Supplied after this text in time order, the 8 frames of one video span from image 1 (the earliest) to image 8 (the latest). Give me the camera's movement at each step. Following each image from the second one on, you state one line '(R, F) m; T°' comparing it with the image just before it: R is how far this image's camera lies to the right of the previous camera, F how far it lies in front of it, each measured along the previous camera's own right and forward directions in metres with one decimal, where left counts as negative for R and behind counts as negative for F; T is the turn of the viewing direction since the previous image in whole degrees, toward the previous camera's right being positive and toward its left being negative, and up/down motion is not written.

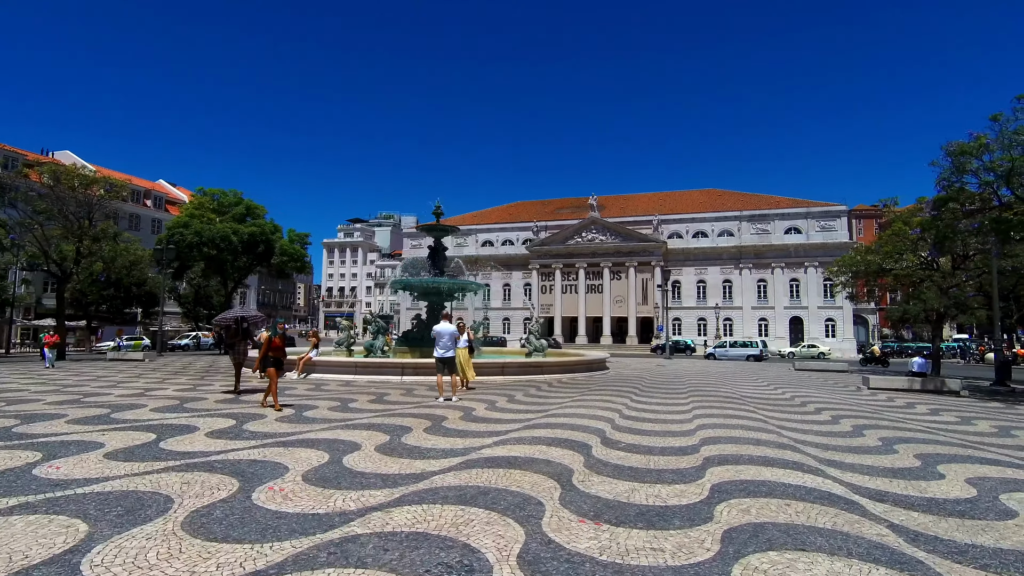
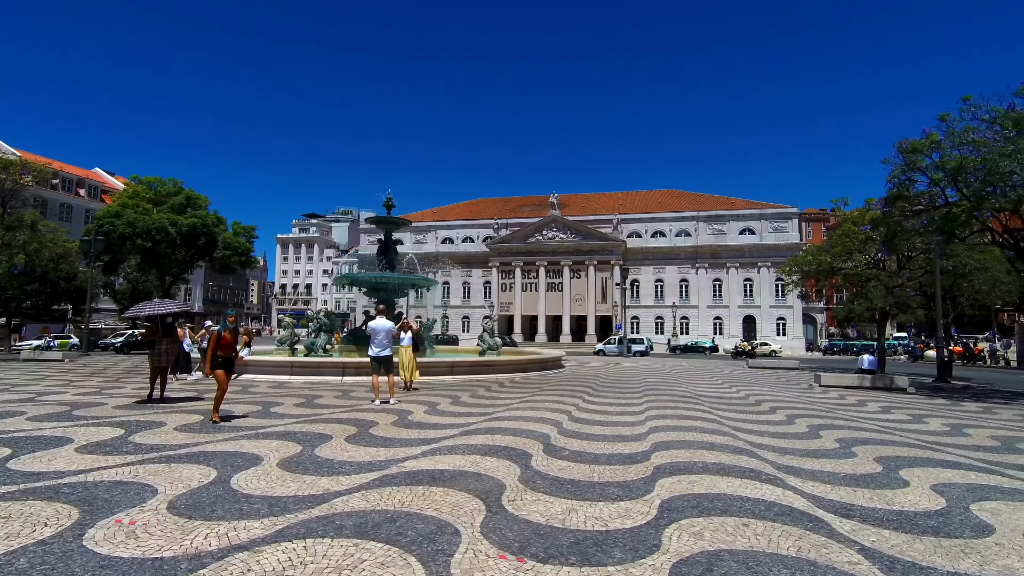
(+0.3, +0.6) m; +4°
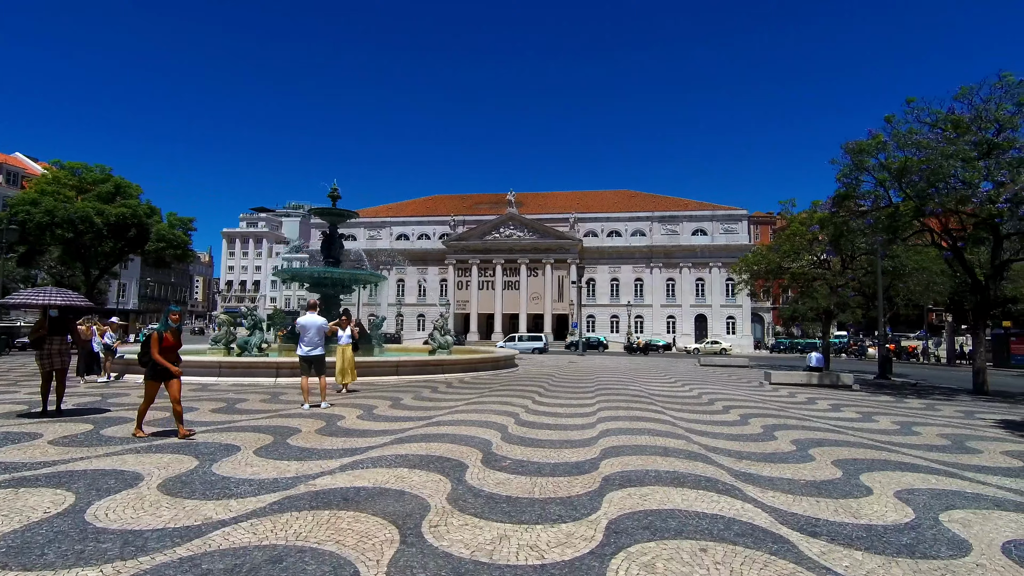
(+0.2, +0.5) m; +5°
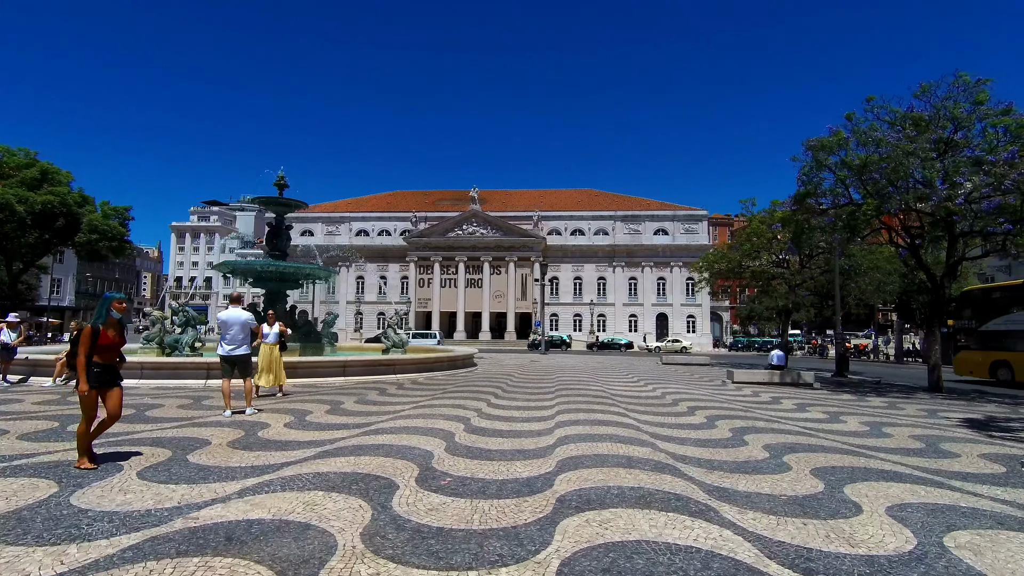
(+0.2, +0.7) m; +4°
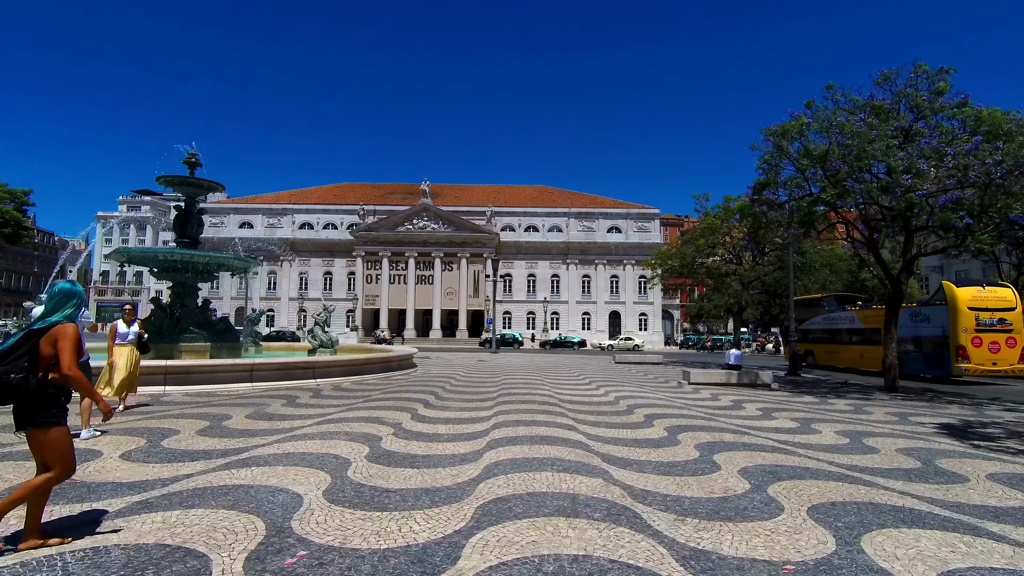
(+0.2, +0.2) m; +5°
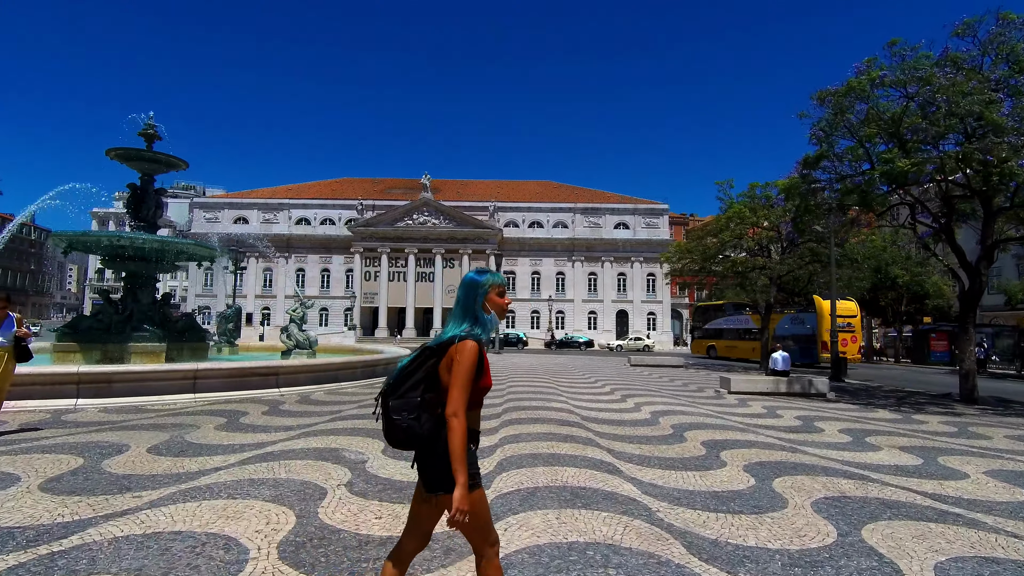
(-0.5, +0.6) m; 0°
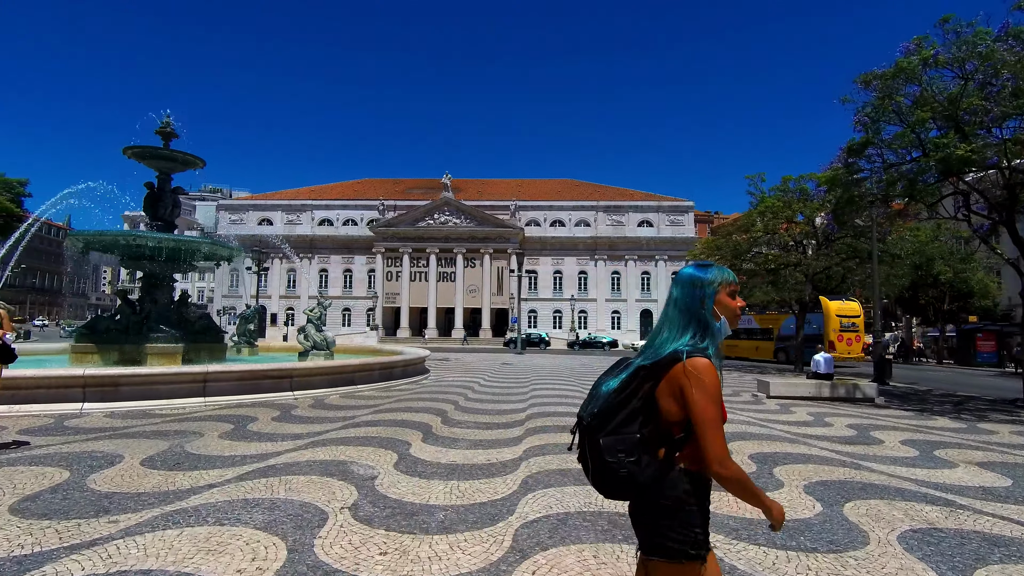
(+0.4, -1.3) m; -2°
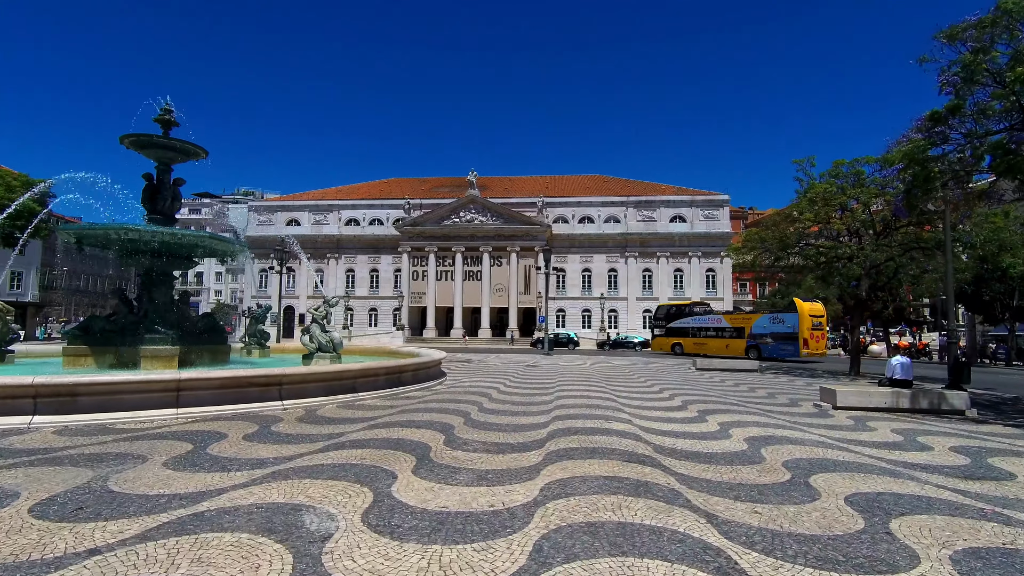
(+0.1, +1.2) m; -3°
